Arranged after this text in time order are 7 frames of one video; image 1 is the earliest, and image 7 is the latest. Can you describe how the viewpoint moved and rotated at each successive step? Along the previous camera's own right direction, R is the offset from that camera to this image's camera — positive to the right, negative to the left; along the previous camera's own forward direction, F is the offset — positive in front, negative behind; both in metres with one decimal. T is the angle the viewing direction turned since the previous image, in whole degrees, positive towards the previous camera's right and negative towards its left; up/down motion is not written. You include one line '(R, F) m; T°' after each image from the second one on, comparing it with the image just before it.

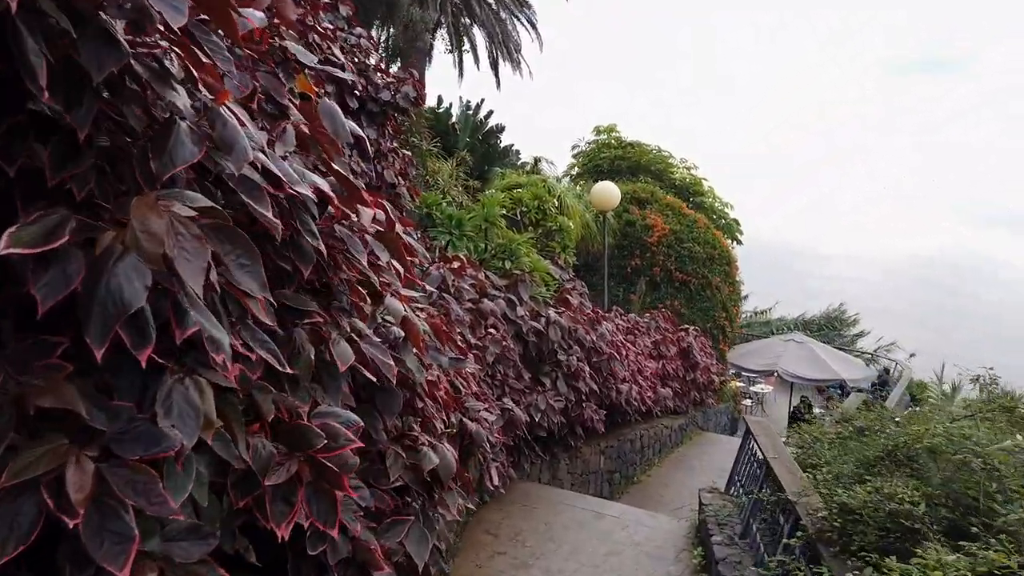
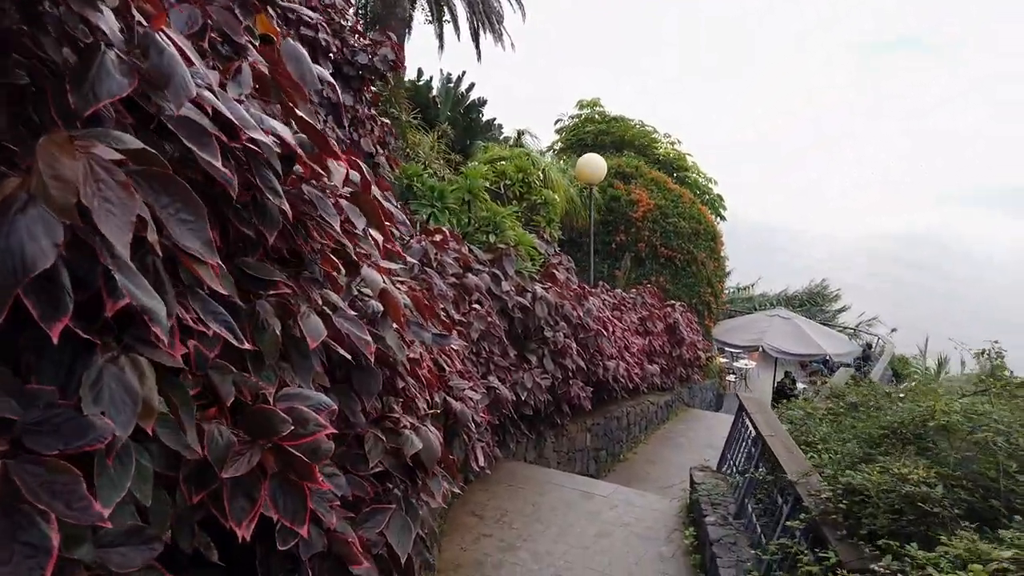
(0.0, +0.2) m; +1°
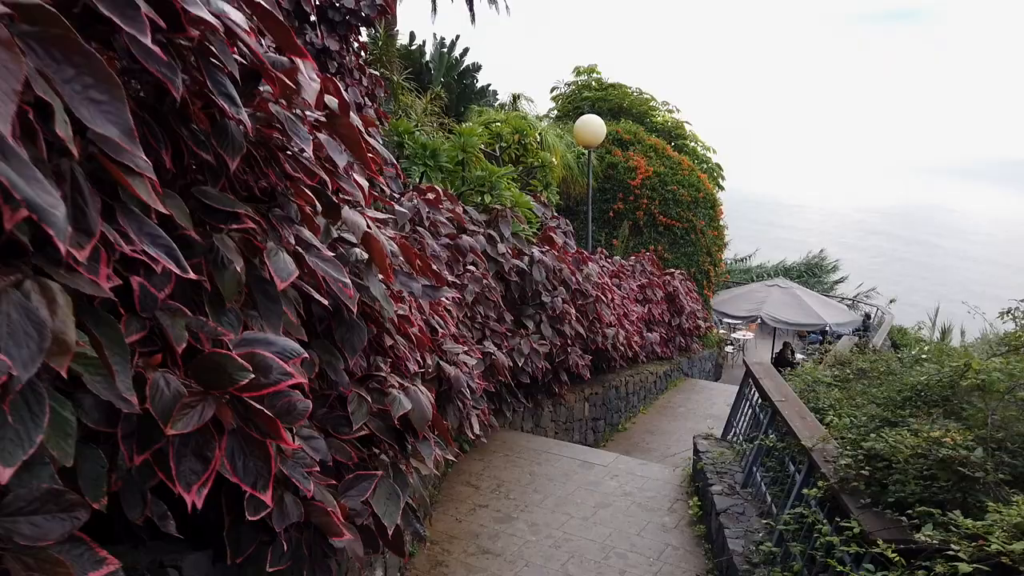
(0.0, +0.2) m; 0°
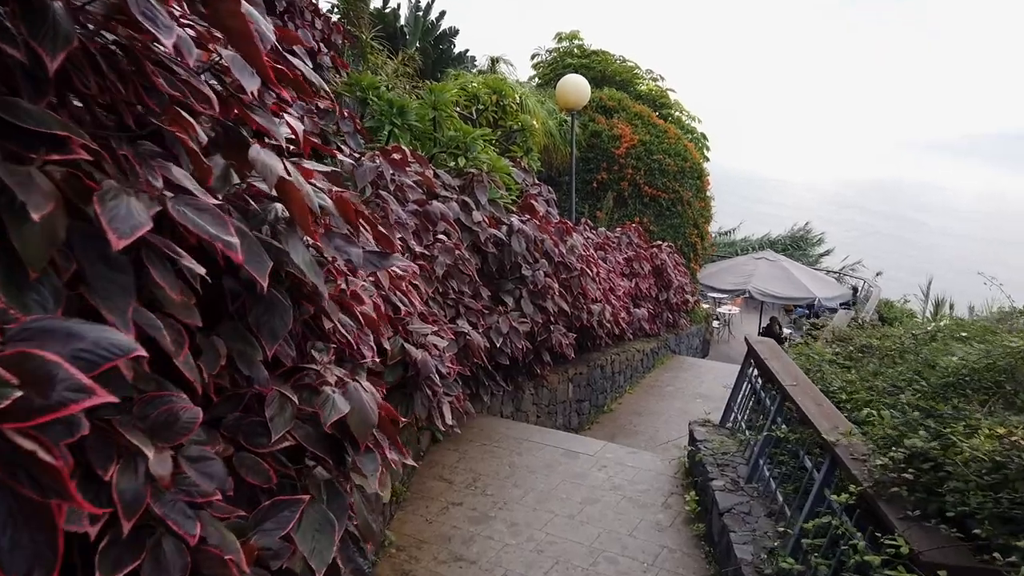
(0.0, +0.5) m; +1°
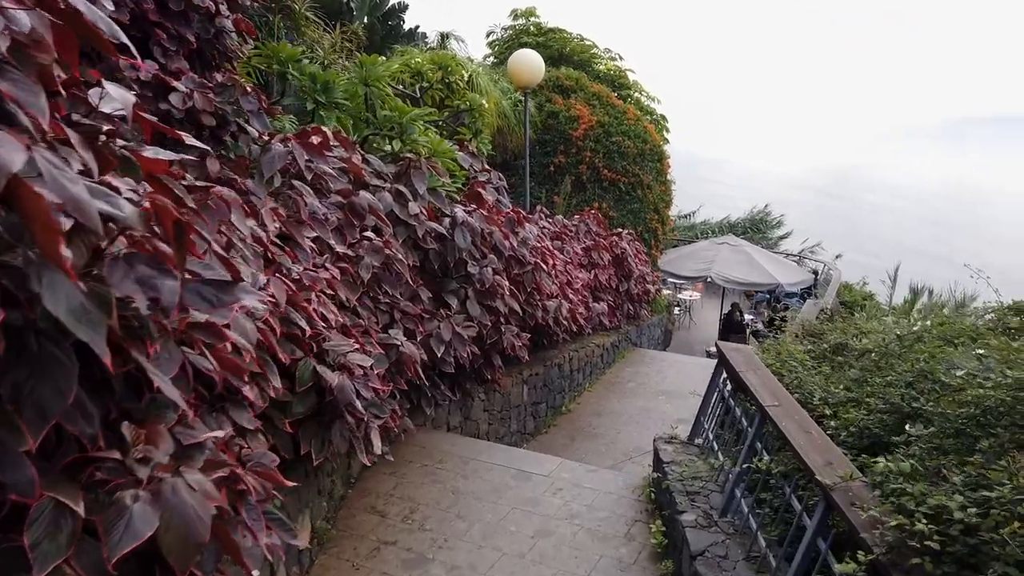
(+0.1, +0.5) m; +3°
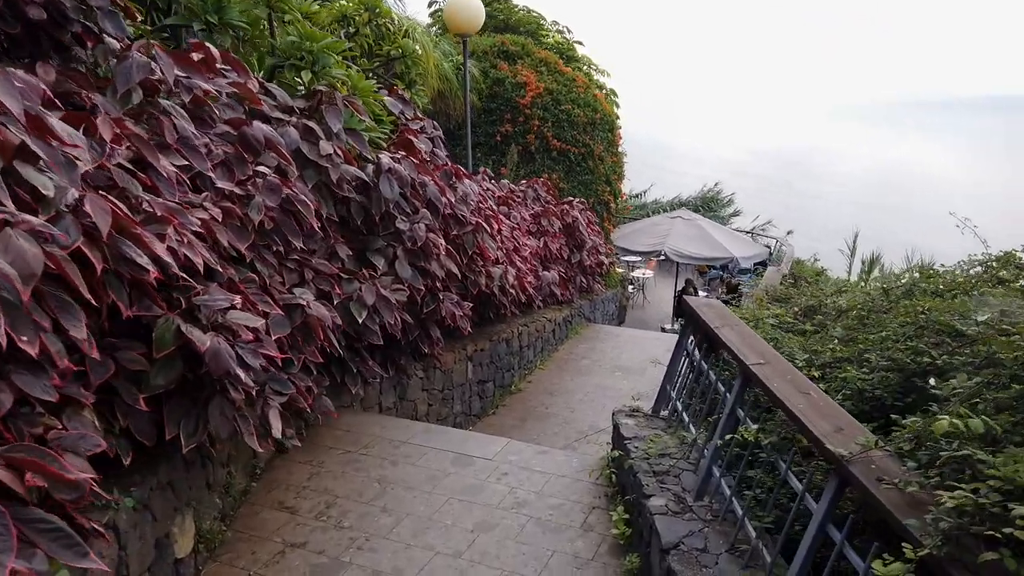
(+0.1, +0.6) m; +4°
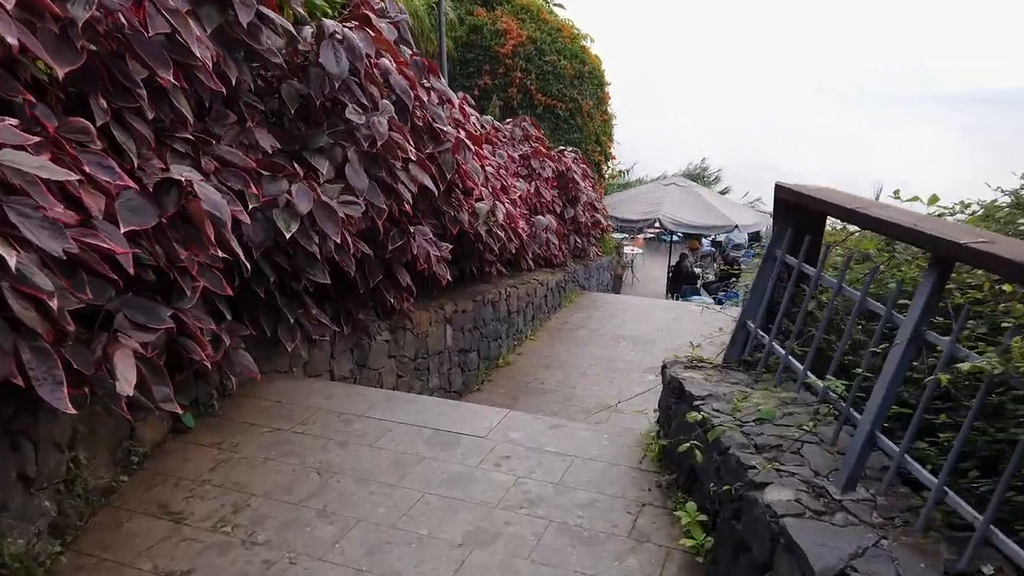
(-0.1, +1.1) m; +2°
